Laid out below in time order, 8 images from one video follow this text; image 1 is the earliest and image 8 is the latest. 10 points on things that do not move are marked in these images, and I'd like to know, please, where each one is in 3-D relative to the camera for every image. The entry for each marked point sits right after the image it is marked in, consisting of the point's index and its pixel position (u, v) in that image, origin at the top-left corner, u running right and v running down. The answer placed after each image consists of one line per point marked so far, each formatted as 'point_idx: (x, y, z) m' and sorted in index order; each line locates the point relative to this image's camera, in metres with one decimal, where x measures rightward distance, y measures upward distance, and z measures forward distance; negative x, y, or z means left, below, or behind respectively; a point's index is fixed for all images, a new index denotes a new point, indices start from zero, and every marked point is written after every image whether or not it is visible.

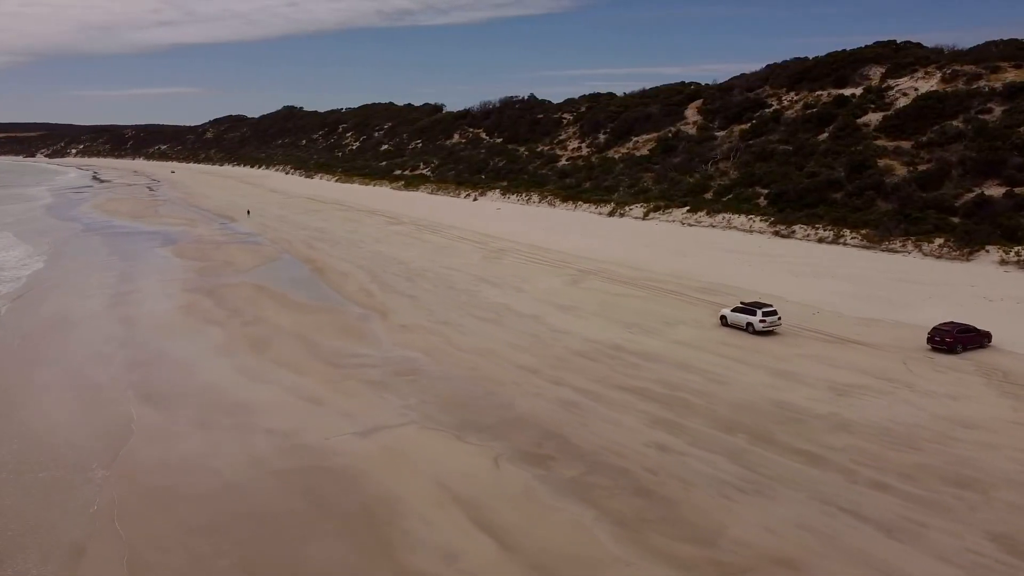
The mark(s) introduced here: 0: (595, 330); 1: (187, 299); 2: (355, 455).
0: (+1.5, -0.8, +14.8) m
1: (-7.8, -0.2, +19.4) m
2: (-1.8, -2.0, +9.6) m
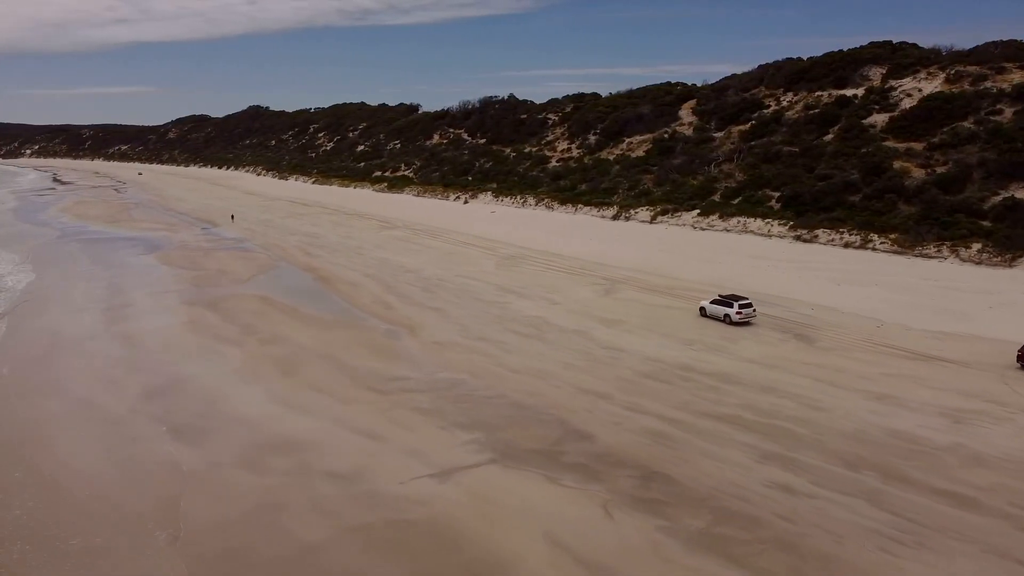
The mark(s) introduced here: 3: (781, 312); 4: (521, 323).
0: (+2.4, -1.0, +13.7) m
1: (-7.1, -0.5, +18.0) m
2: (-0.7, -2.2, +8.4) m
3: (+5.2, -0.5, +16.0) m
4: (+0.2, -0.7, +15.8) m
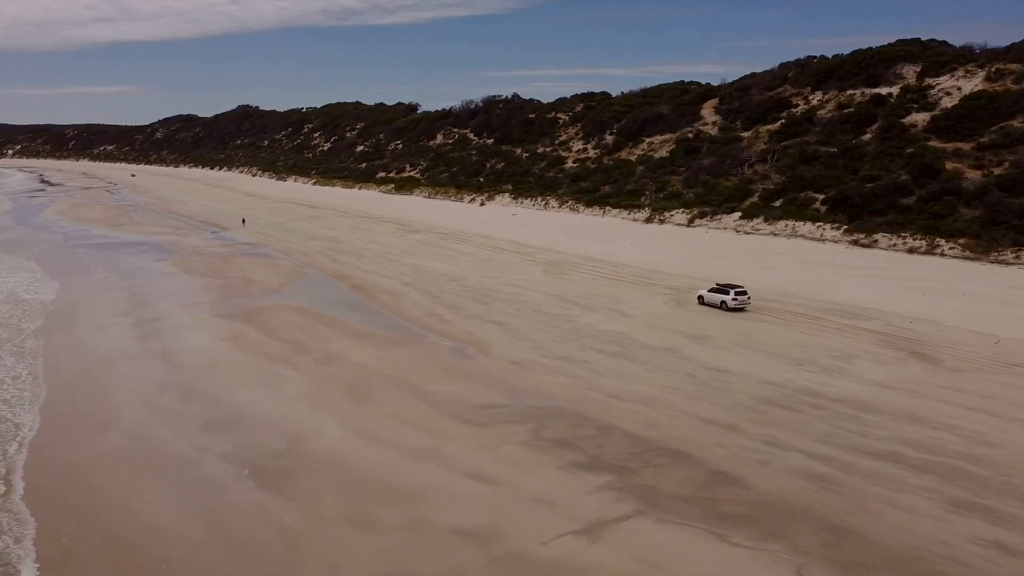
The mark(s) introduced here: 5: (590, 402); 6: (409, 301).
0: (+3.8, -1.2, +12.4) m
1: (-5.8, -0.8, +16.5) m
2: (+0.8, -2.4, +7.0) m
3: (+6.6, -0.7, +14.7) m
4: (+1.6, -0.9, +14.5) m
5: (+1.1, -1.6, +11.4) m
6: (-2.4, -0.3, +18.9) m
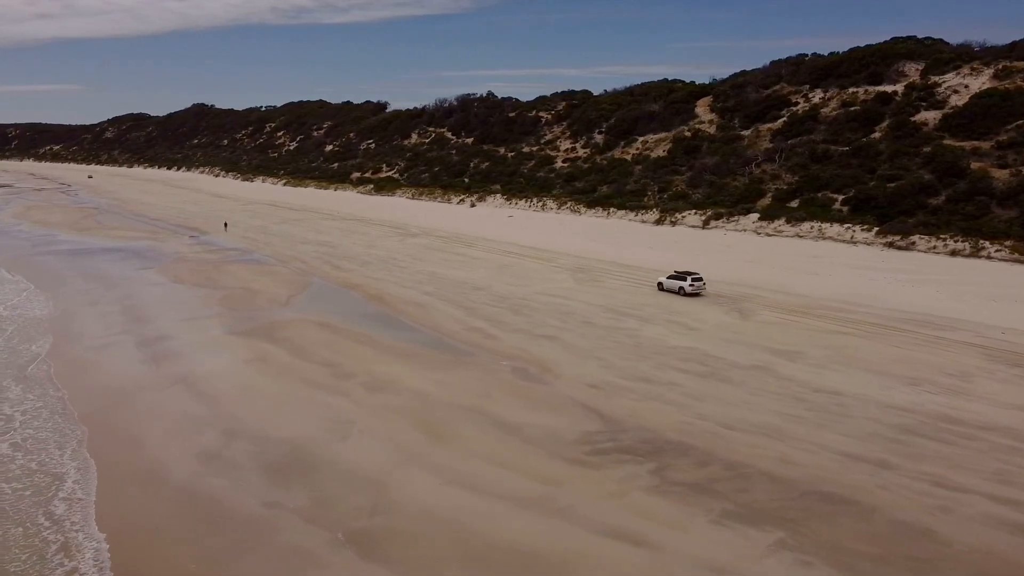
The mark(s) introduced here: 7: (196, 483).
0: (+5.0, -1.4, +11.2) m
1: (-4.8, -1.0, +14.8) m
2: (+2.3, -2.6, +5.7) m
3: (+7.7, -0.8, +13.6) m
4: (+2.6, -1.1, +13.1) m
5: (+2.3, -1.8, +10.0) m
6: (-1.5, -0.5, +17.3) m
7: (-3.4, -2.1, +8.9) m
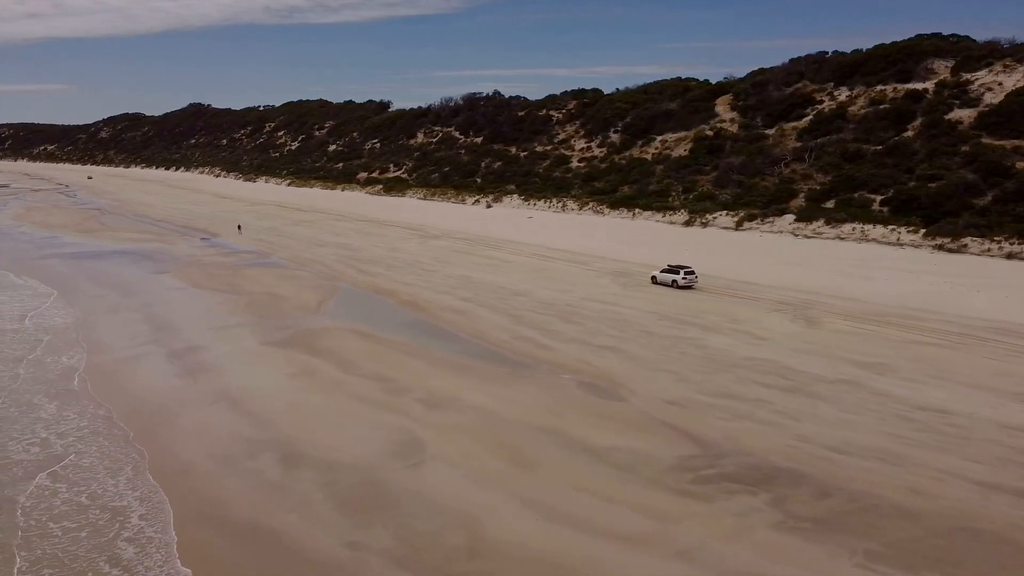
0: (+6.0, -1.5, +10.3) m
1: (-3.8, -1.2, +13.8) m
2: (+3.3, -2.7, +4.7) m
3: (+8.6, -0.9, +12.8) m
4: (+3.6, -1.2, +12.2) m
5: (+3.3, -1.9, +9.1) m
6: (-0.6, -0.7, +16.3) m
7: (-2.4, -2.2, +7.9) m
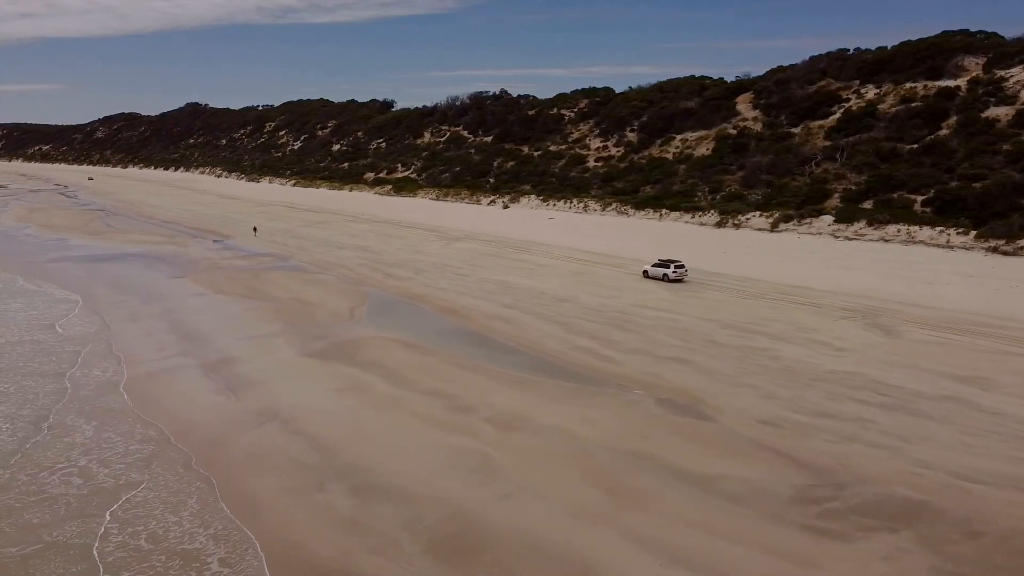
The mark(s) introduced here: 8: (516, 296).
0: (+7.0, -1.6, +9.4) m
1: (-2.8, -1.3, +12.8) m
2: (+4.4, -2.9, +3.8) m
3: (+9.6, -1.0, +11.9) m
4: (+4.6, -1.4, +11.3) m
5: (+4.4, -2.0, +8.2) m
6: (+0.4, -0.8, +15.4) m
7: (-1.4, -2.3, +7.0) m
8: (+0.1, -0.2, +18.2) m
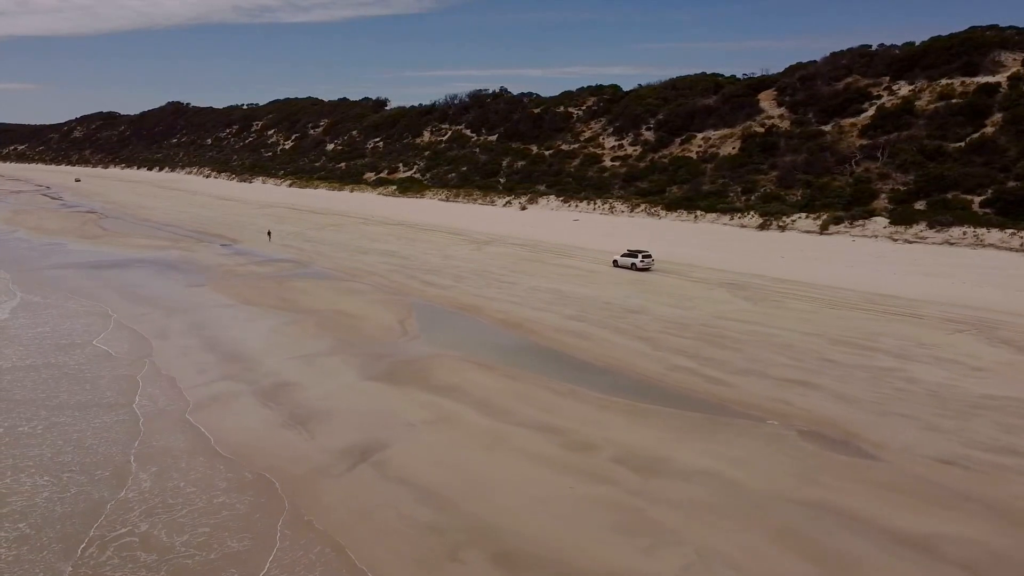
0: (+8.5, -1.8, +8.1) m
1: (-1.4, -1.5, +11.3) m
2: (+6.0, -3.0, +2.4) m
3: (+11.1, -1.2, +10.6) m
4: (+6.0, -1.5, +9.9) m
5: (+5.9, -2.2, +6.8) m
6: (+1.7, -1.0, +13.9) m
7: (+0.1, -2.5, +5.4) m
8: (+1.4, -0.4, +16.7) m
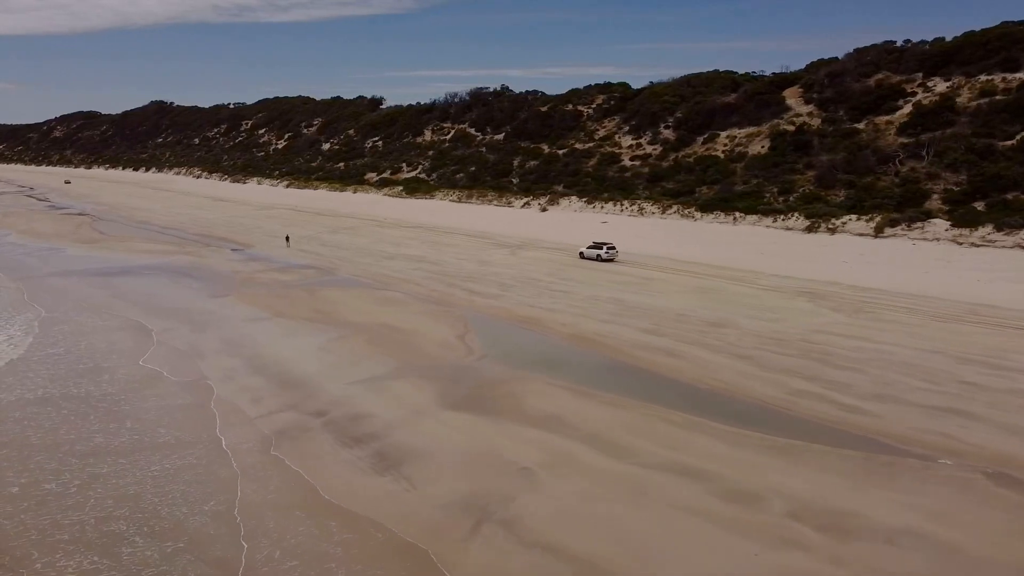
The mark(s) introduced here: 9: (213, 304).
0: (+9.9, -2.0, +6.8) m
1: (-0.1, -1.7, +9.7) m
2: (+7.6, -3.2, +1.1) m
3: (+12.4, -1.4, +9.4) m
4: (+7.4, -1.7, +8.5) m
5: (+7.4, -2.4, +5.4) m
6: (+3.0, -1.2, +12.4) m
7: (+1.7, -2.7, +3.9) m
8: (+2.6, -0.6, +15.2) m
9: (-6.6, -0.4, +17.9) m
